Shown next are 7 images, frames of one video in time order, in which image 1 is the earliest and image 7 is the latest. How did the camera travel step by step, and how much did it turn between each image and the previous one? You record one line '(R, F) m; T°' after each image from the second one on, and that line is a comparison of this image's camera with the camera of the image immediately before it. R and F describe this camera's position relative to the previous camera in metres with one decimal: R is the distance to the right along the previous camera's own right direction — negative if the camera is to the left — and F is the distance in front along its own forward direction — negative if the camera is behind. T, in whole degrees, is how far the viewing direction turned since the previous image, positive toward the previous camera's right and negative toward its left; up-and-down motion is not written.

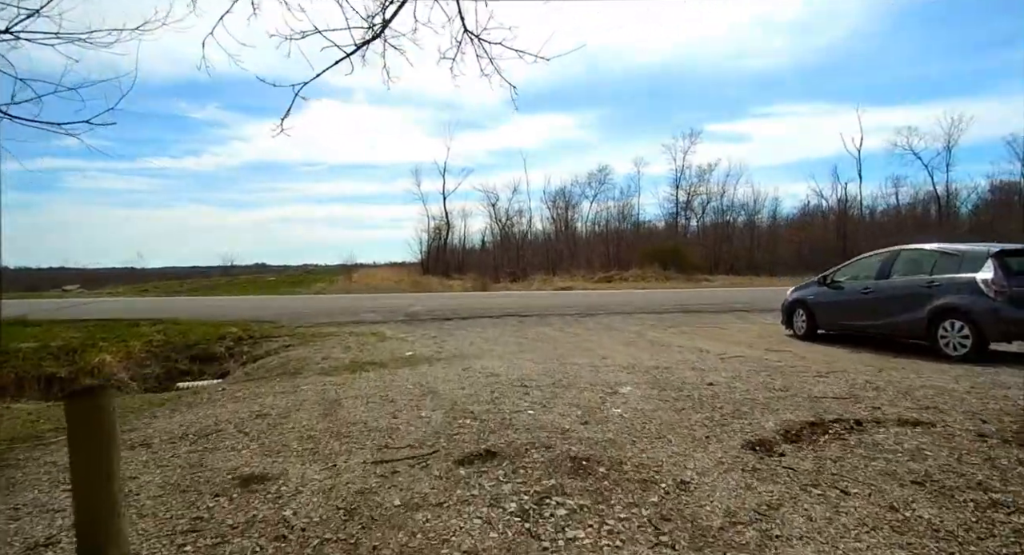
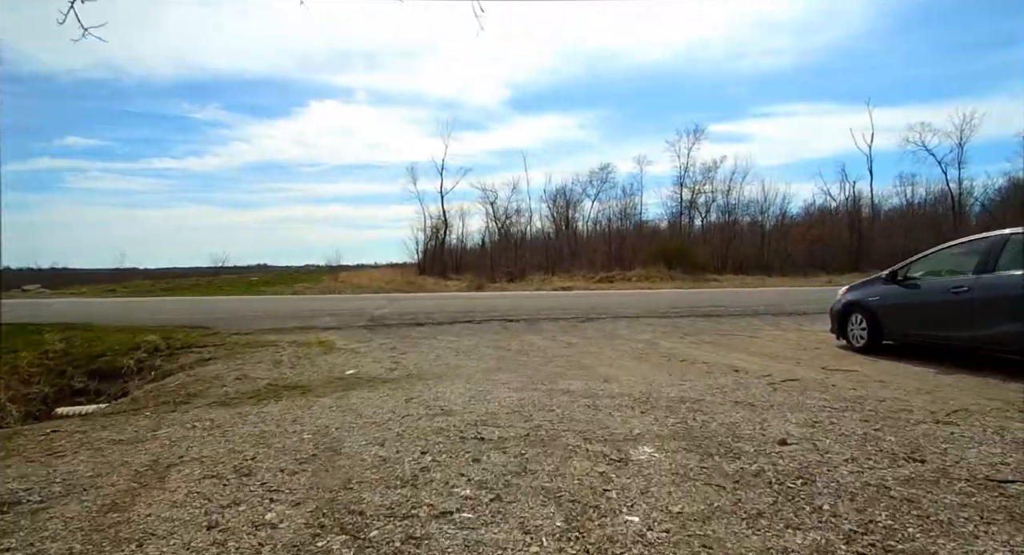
(+0.4, +2.6) m; 0°
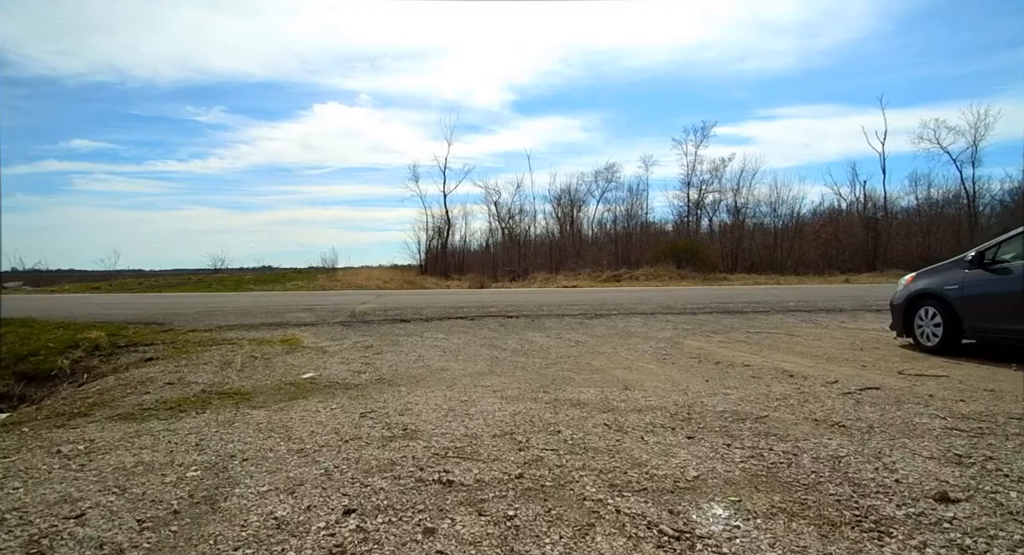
(+0.1, +1.6) m; 0°
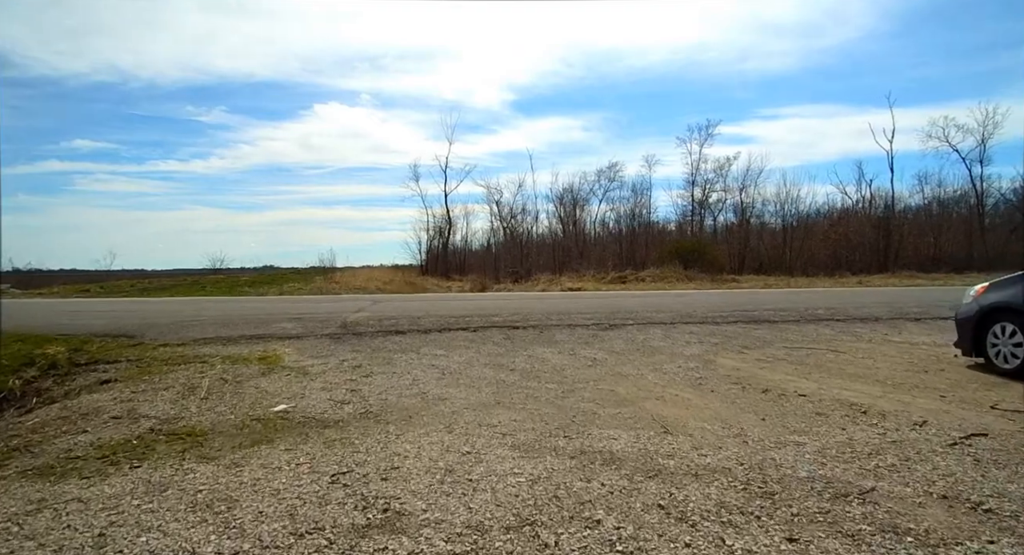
(-0.1, +1.1) m; 0°
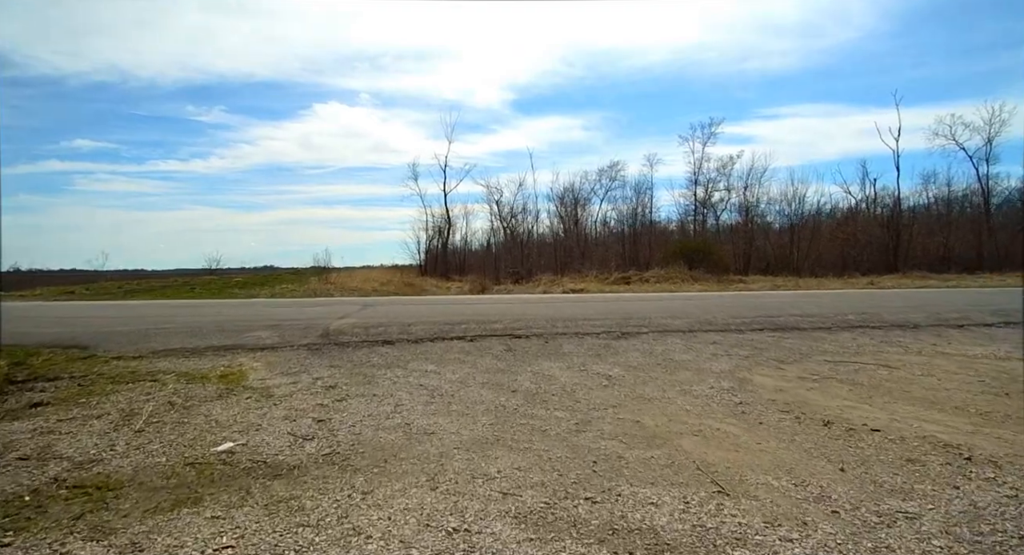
(0.0, +1.1) m; 0°
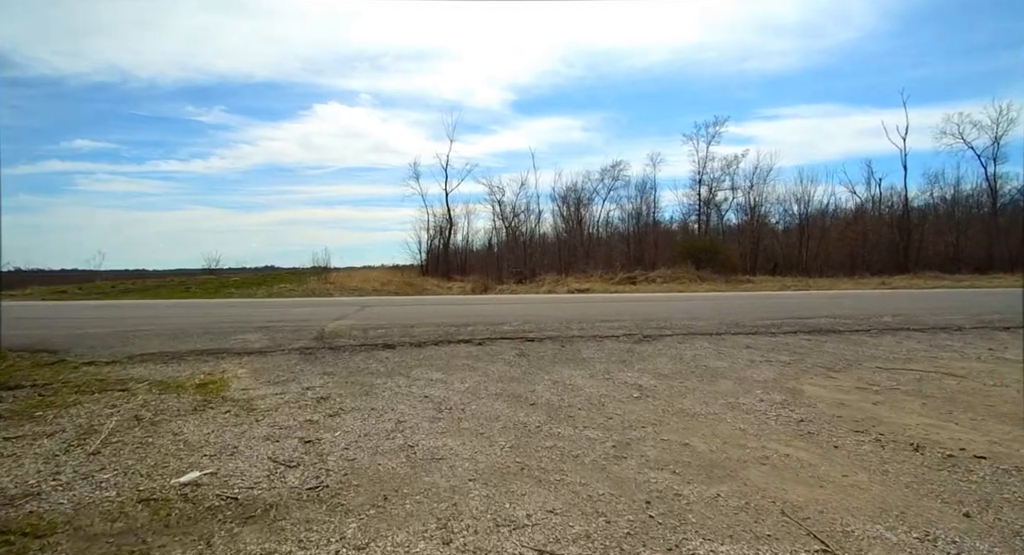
(-0.2, +0.8) m; 0°
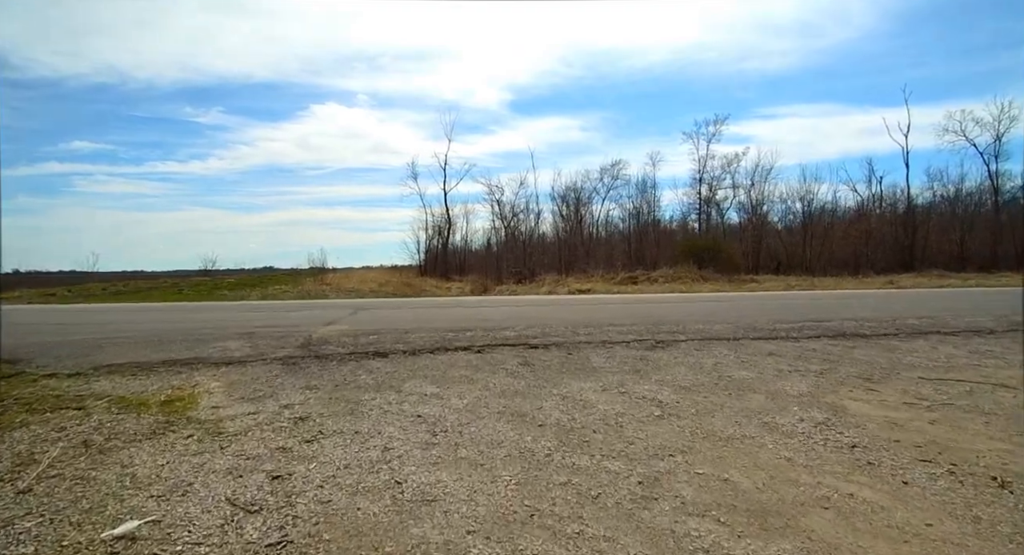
(0.0, +0.7) m; 0°
